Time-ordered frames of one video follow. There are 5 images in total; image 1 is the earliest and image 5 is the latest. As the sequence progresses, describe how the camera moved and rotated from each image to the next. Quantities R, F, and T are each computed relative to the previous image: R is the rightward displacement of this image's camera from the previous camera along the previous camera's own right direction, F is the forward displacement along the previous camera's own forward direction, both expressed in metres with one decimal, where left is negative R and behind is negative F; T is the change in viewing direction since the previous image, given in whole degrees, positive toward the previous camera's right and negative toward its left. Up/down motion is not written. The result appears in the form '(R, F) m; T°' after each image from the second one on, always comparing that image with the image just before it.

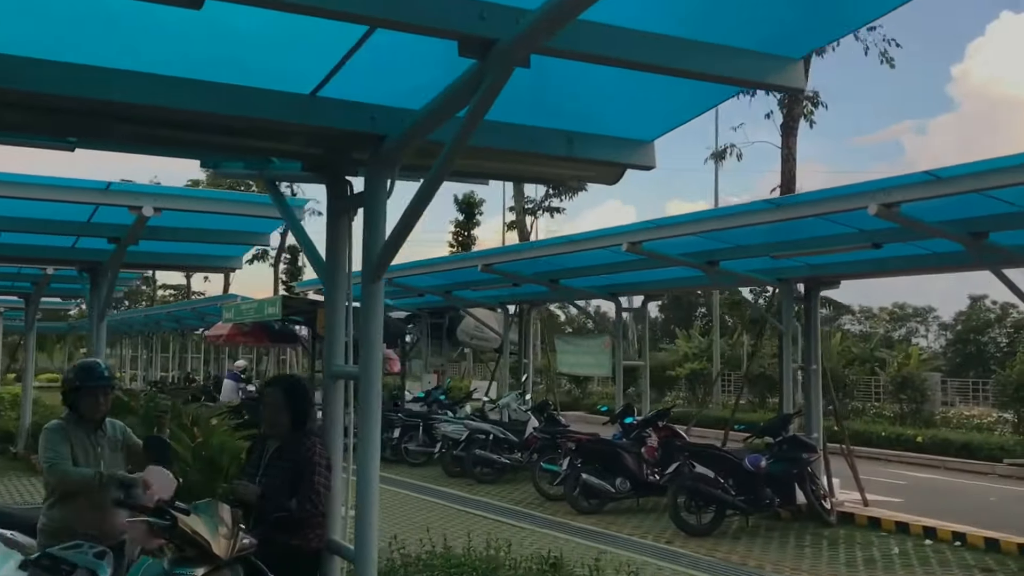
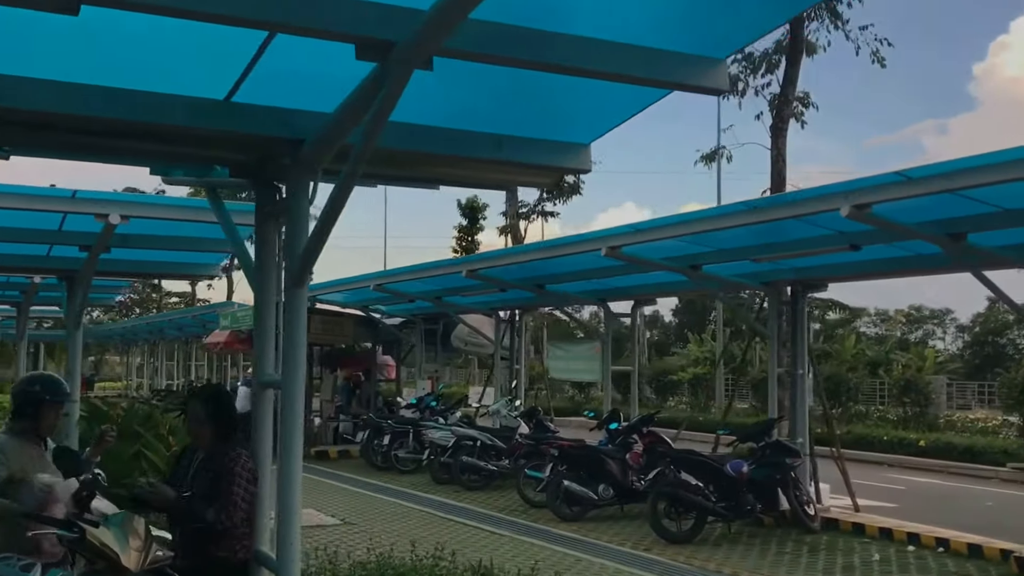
(+0.3, +0.1) m; -1°
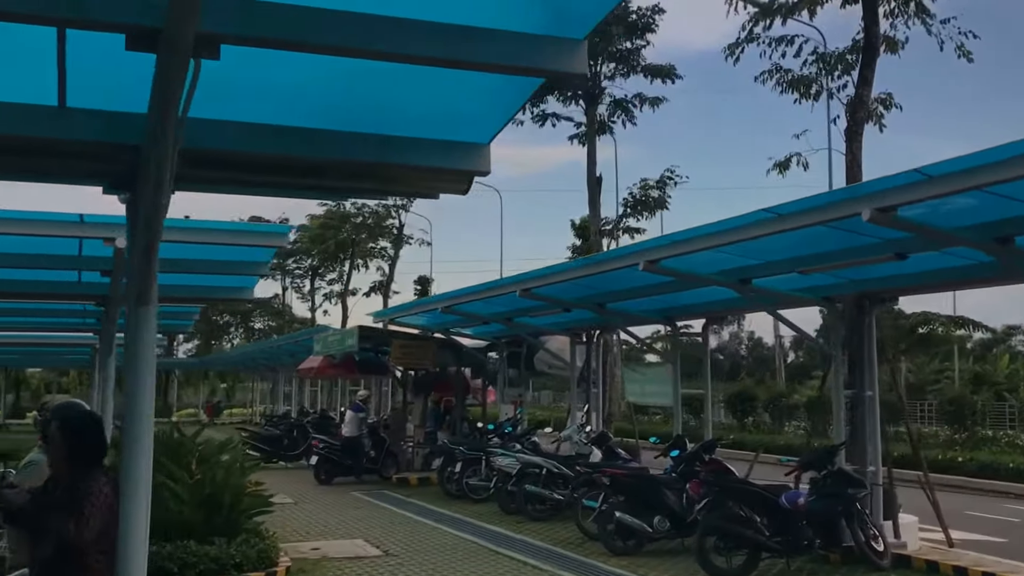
(+0.8, +0.4) m; -8°
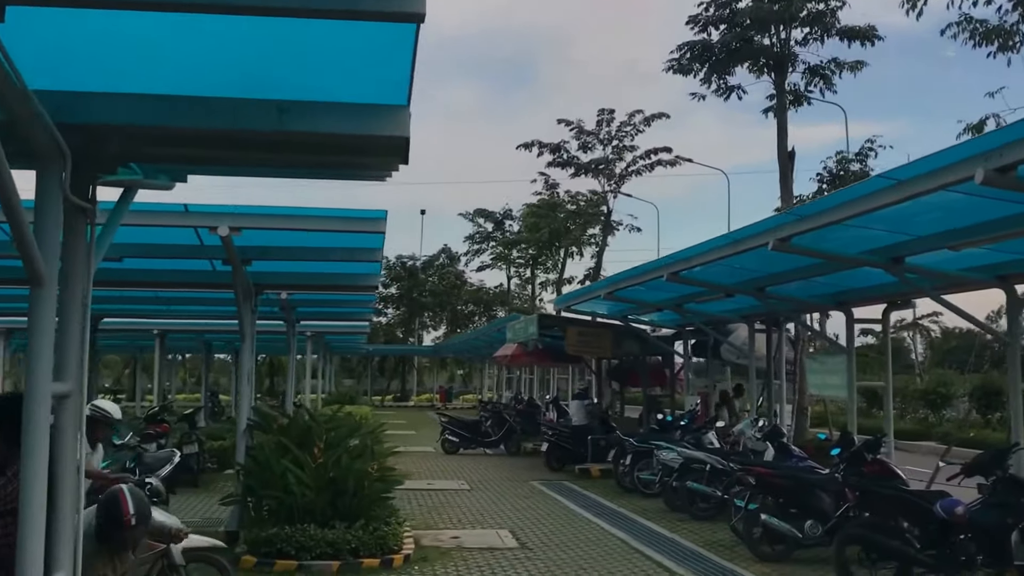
(+1.0, +0.5) m; -14°
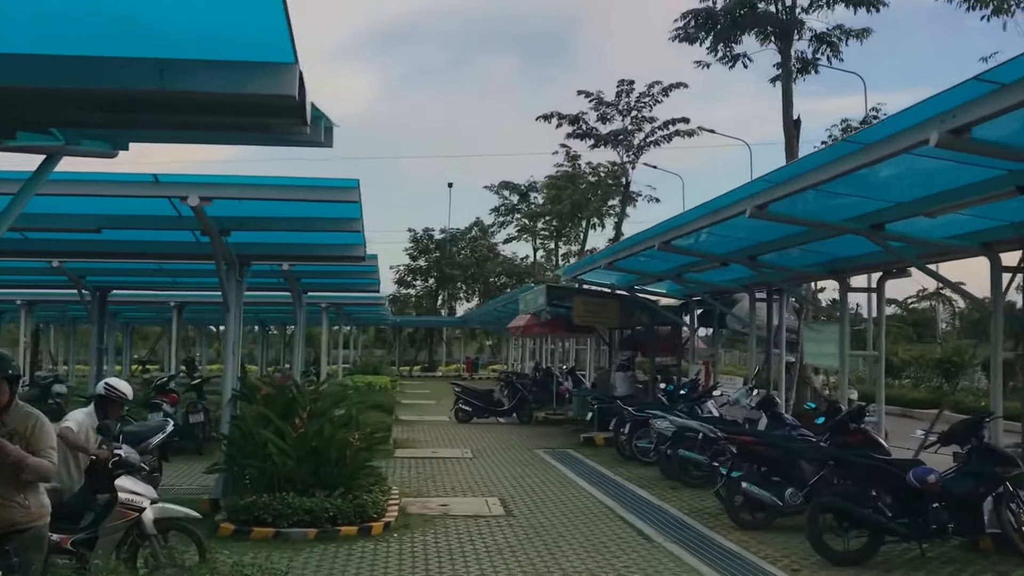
(+0.4, 0.0) m; -2°
